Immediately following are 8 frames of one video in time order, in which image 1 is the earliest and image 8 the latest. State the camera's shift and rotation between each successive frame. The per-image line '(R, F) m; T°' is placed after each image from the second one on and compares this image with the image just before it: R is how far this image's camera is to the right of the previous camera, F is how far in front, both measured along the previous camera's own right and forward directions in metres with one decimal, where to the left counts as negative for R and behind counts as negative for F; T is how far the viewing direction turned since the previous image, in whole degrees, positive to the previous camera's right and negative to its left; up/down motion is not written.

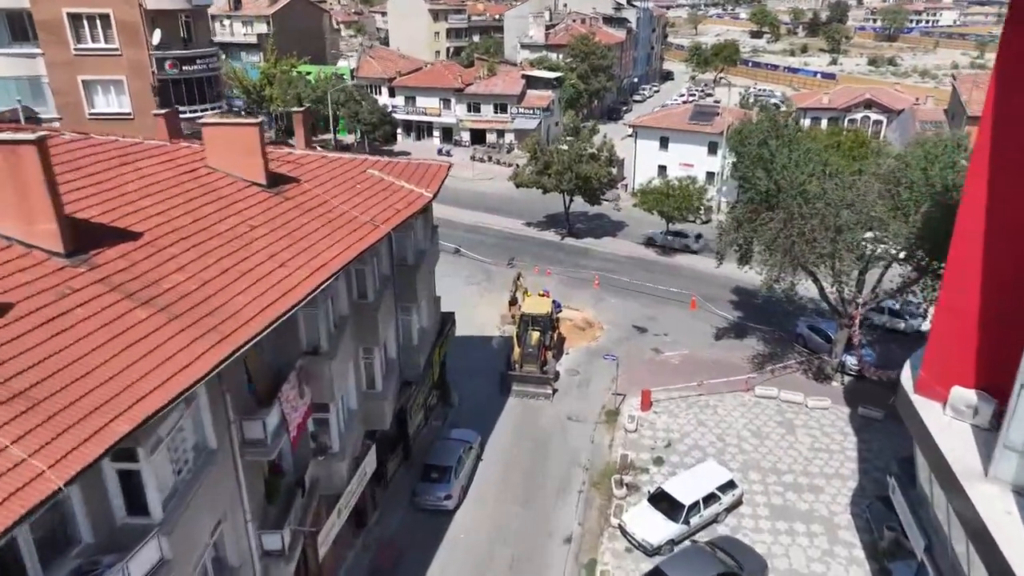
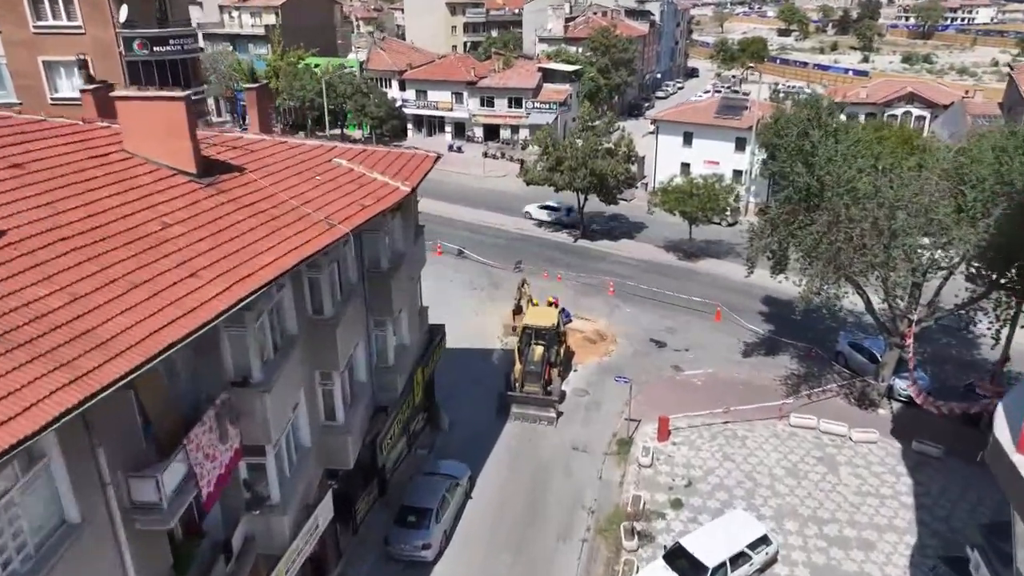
(+0.6, +3.0) m; -2°
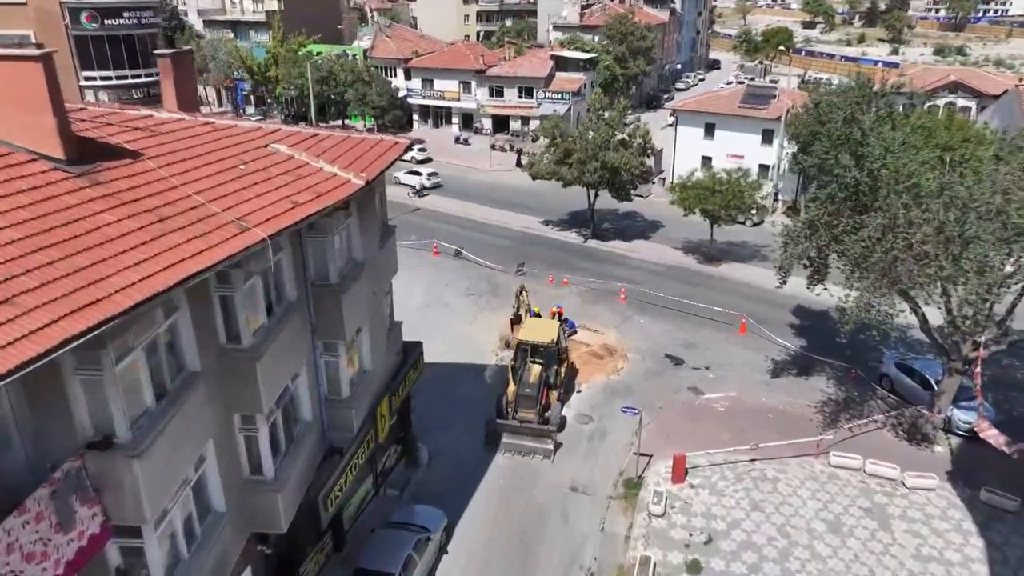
(+0.7, +3.1) m; -1°
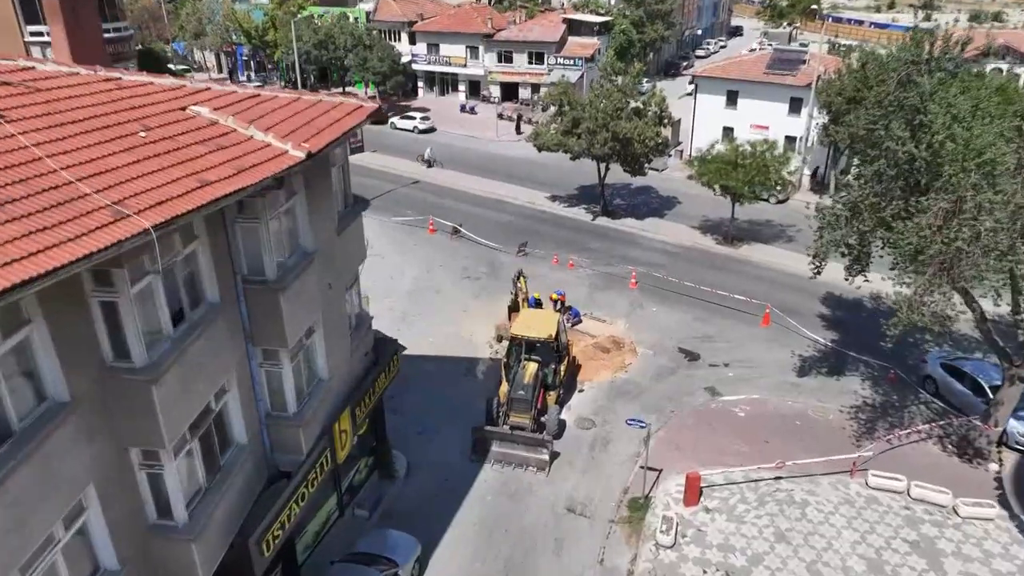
(+0.5, +2.5) m; -1°
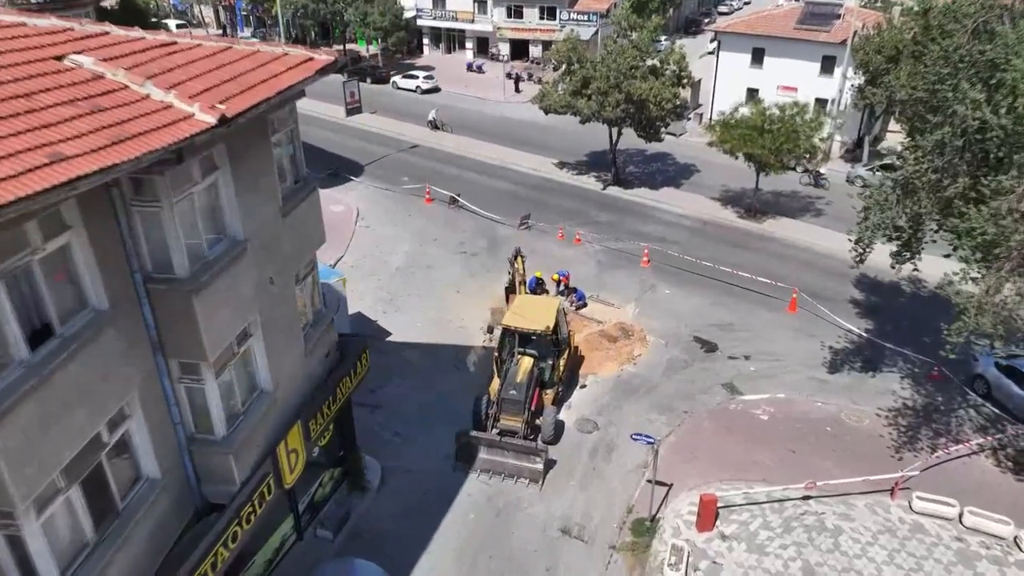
(+0.5, +2.3) m; -1°
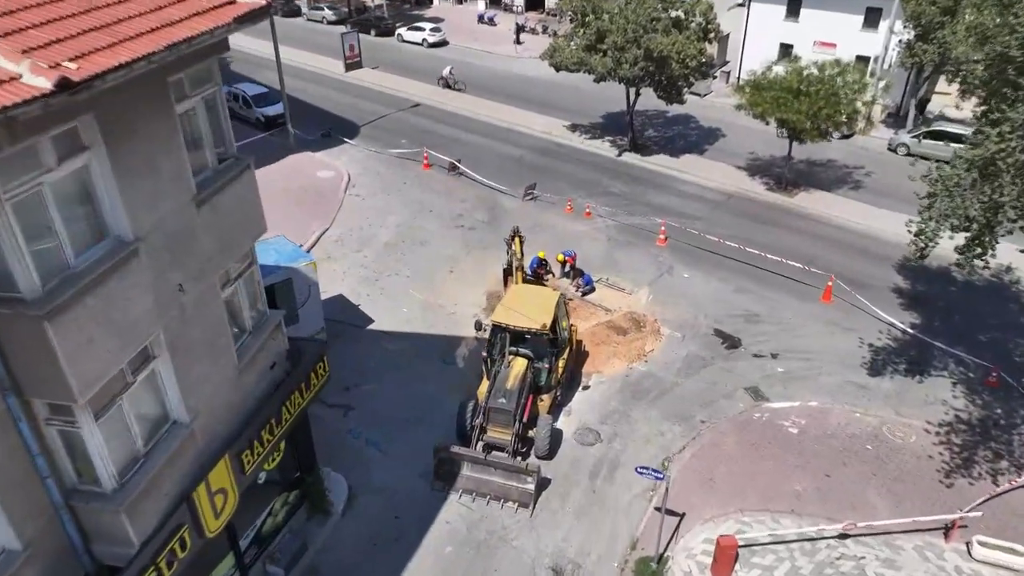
(+0.5, +2.2) m; -1°
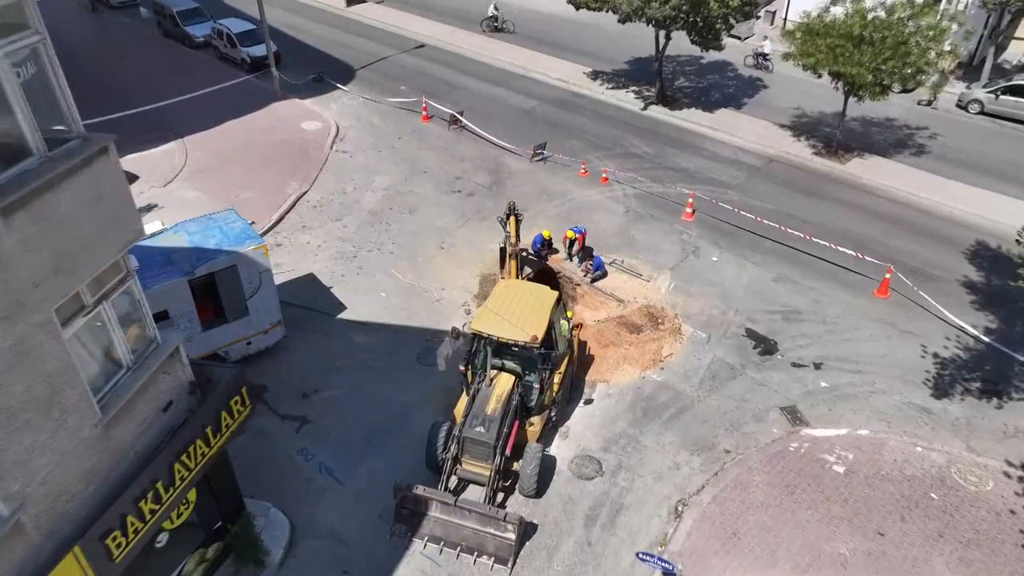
(+0.6, +2.7) m; -2°
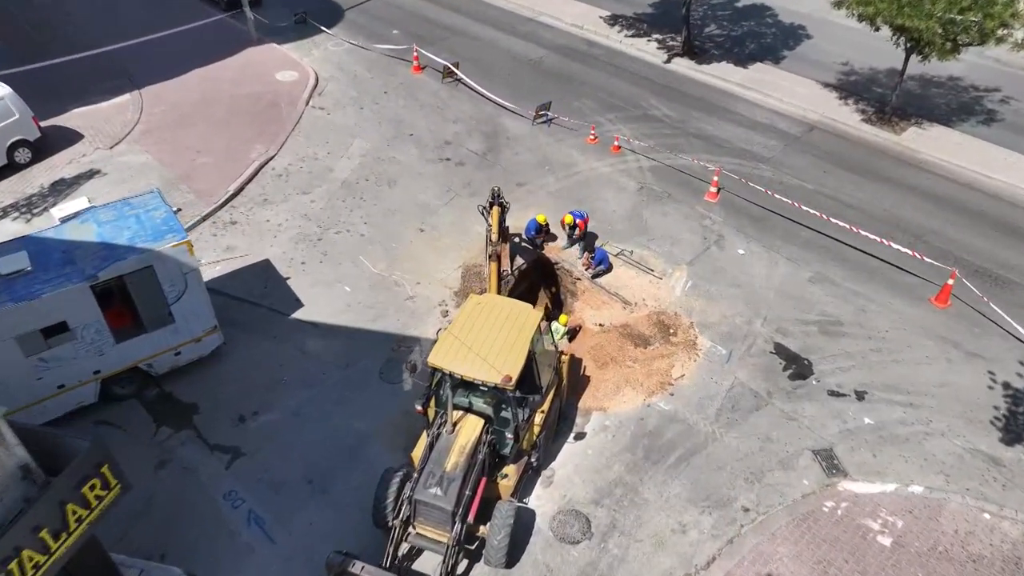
(+0.6, +2.4) m; -2°
